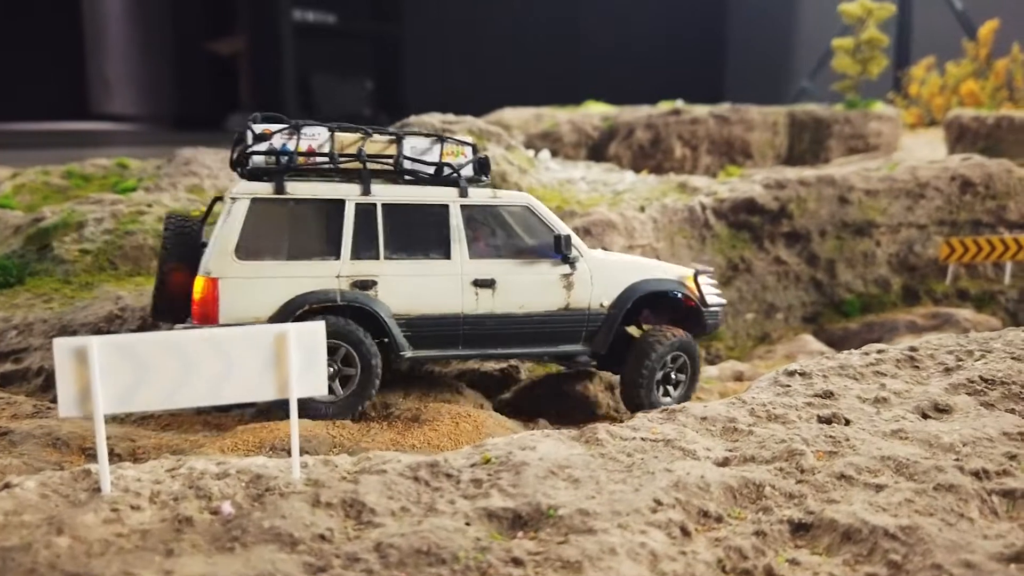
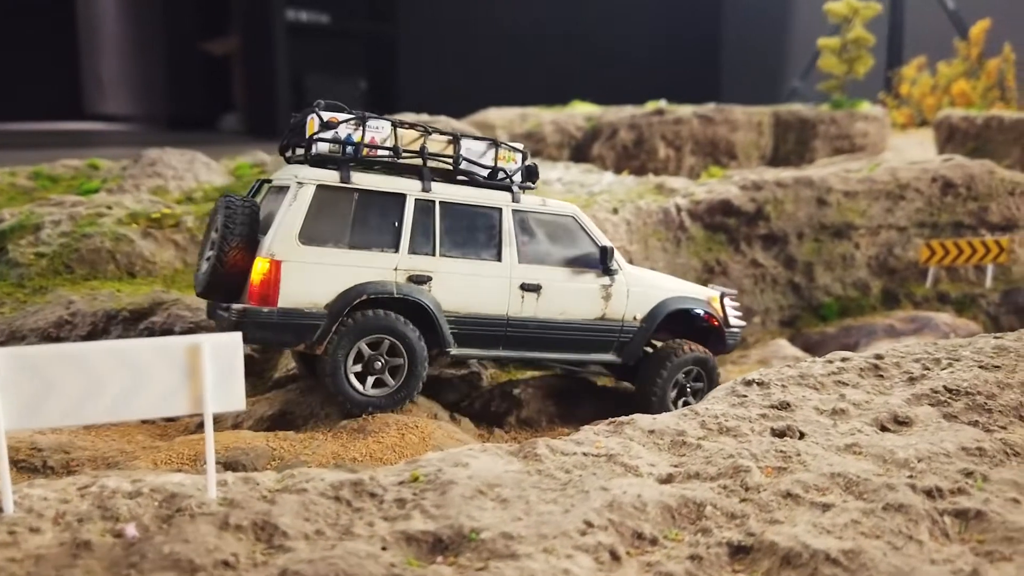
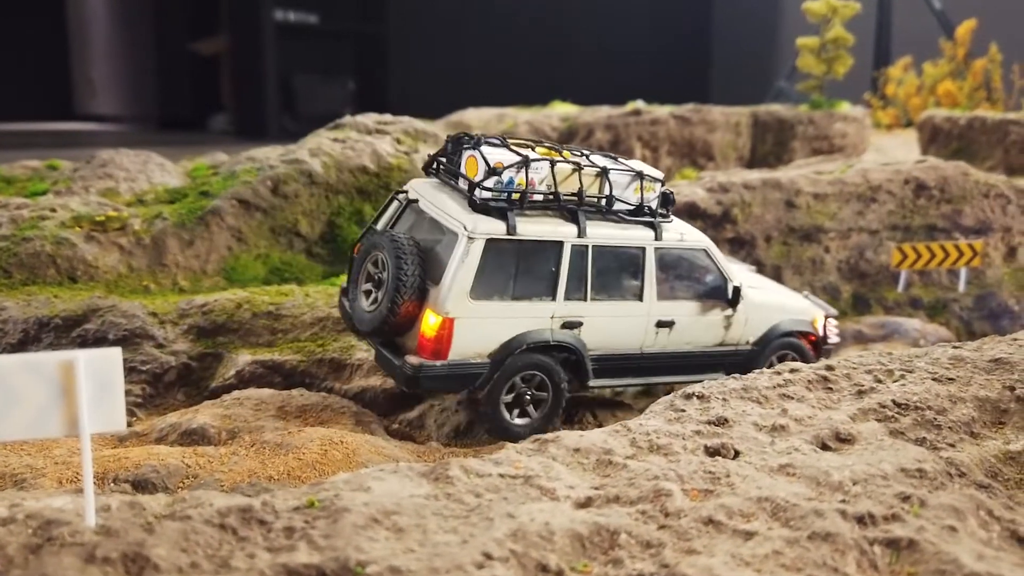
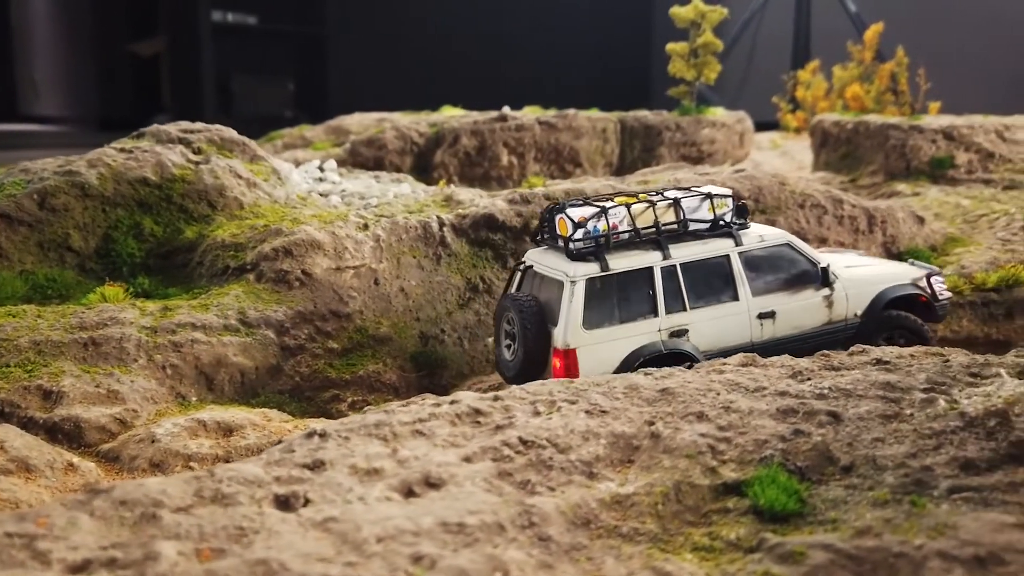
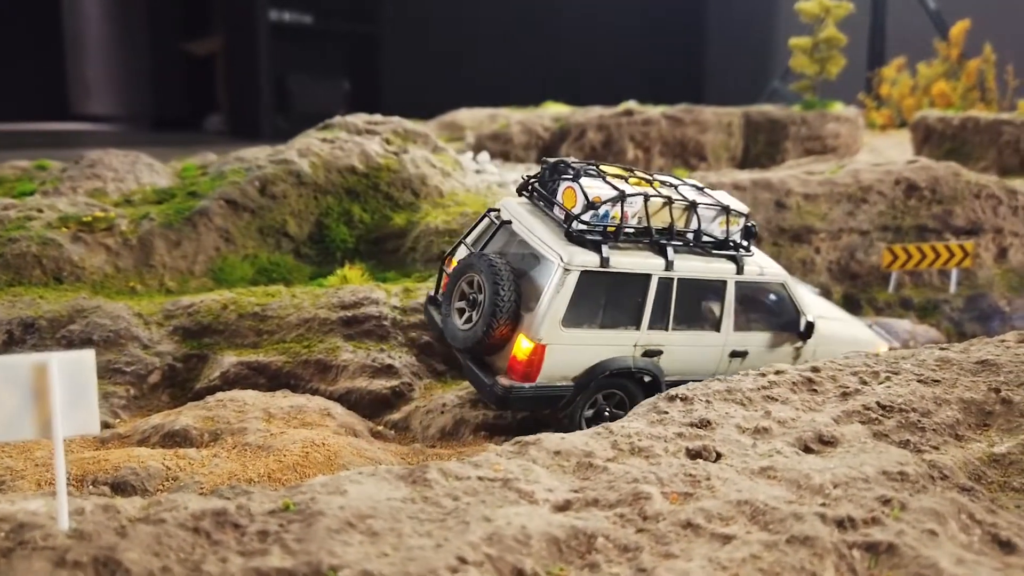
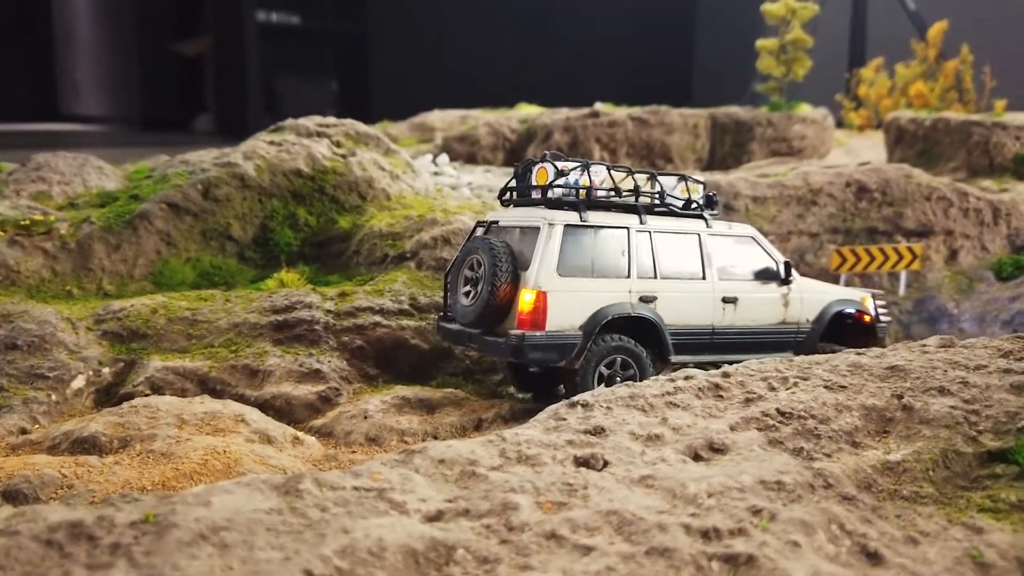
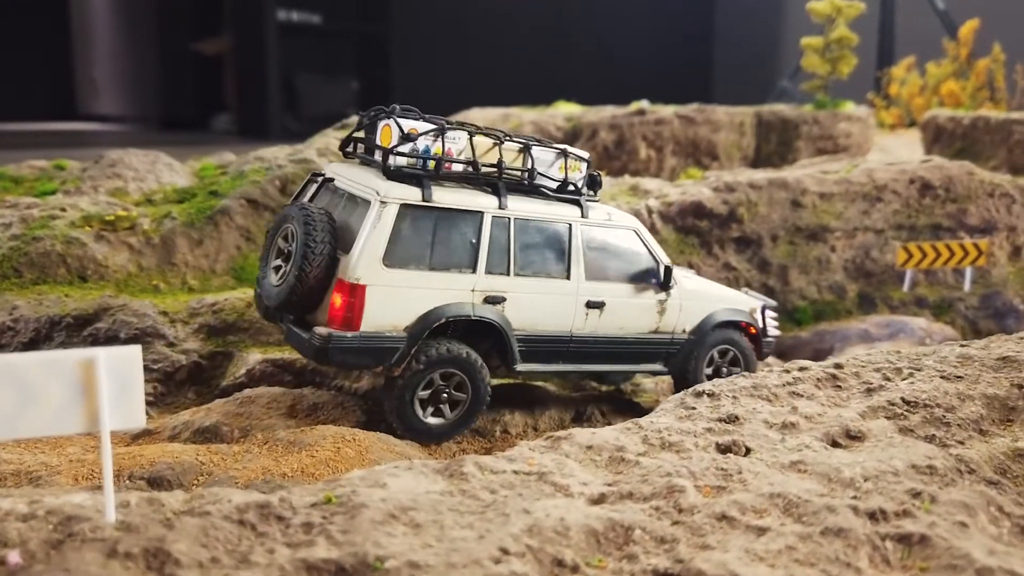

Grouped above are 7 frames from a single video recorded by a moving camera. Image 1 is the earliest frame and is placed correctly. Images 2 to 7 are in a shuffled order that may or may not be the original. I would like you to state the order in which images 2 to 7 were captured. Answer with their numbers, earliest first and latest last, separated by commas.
2, 7, 3, 5, 6, 4
